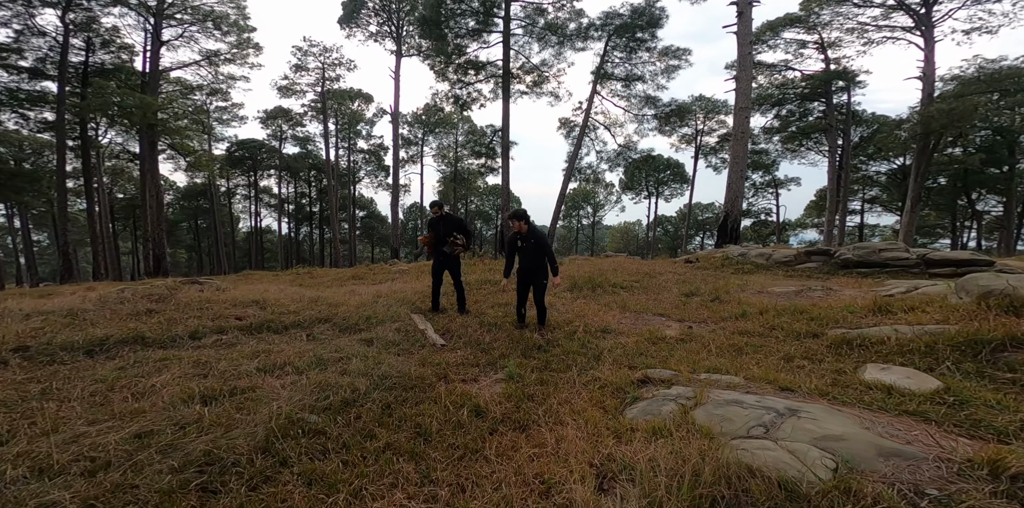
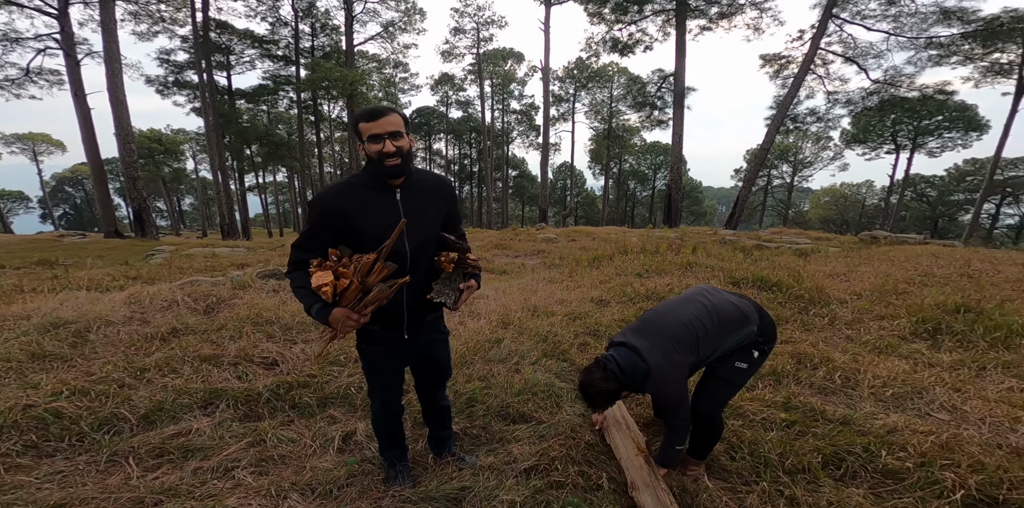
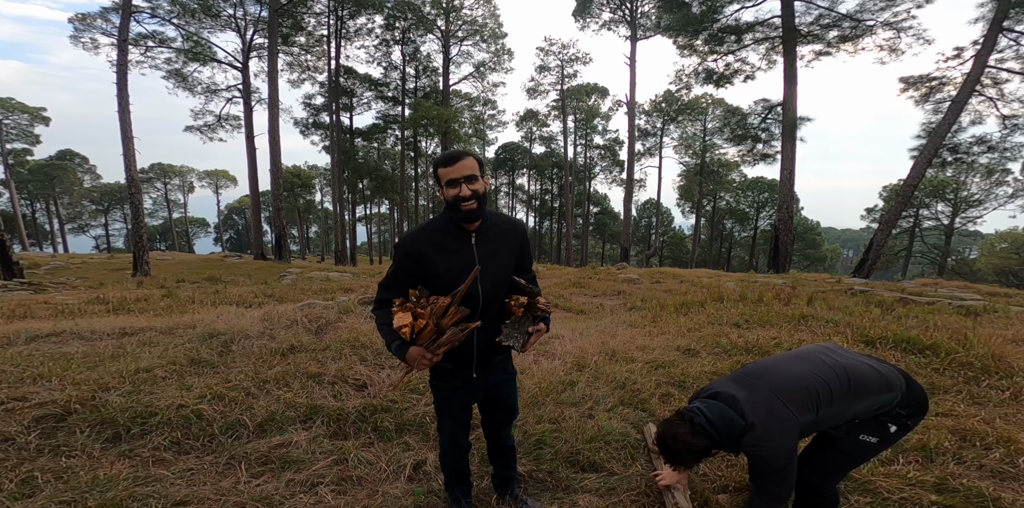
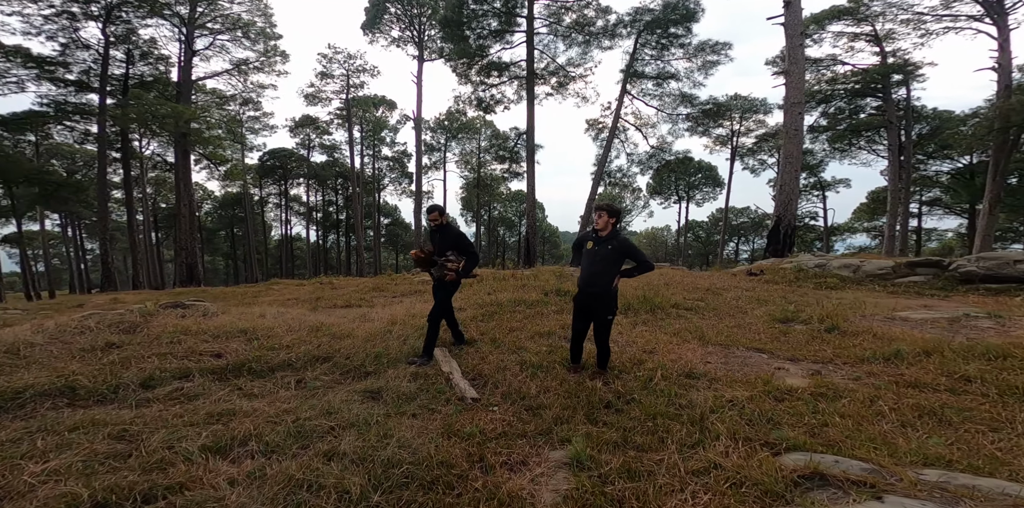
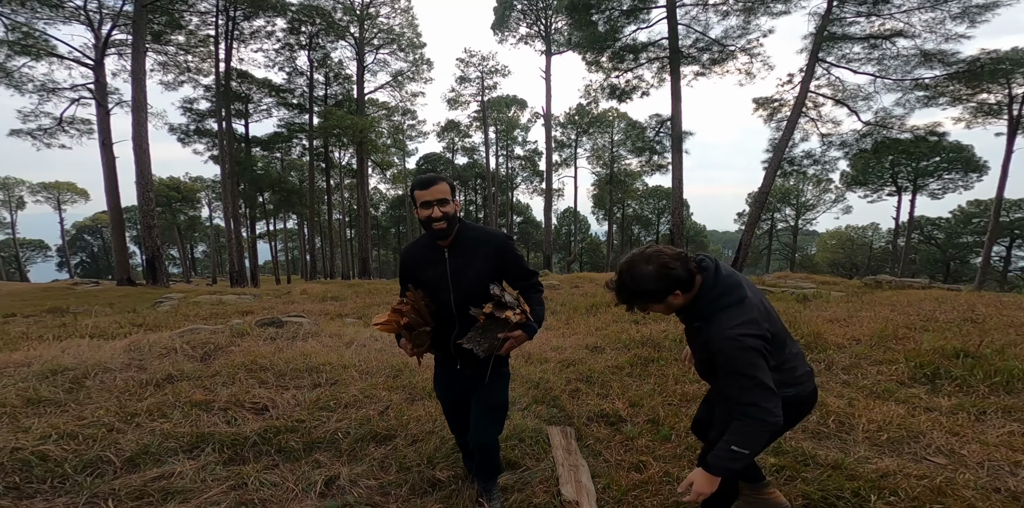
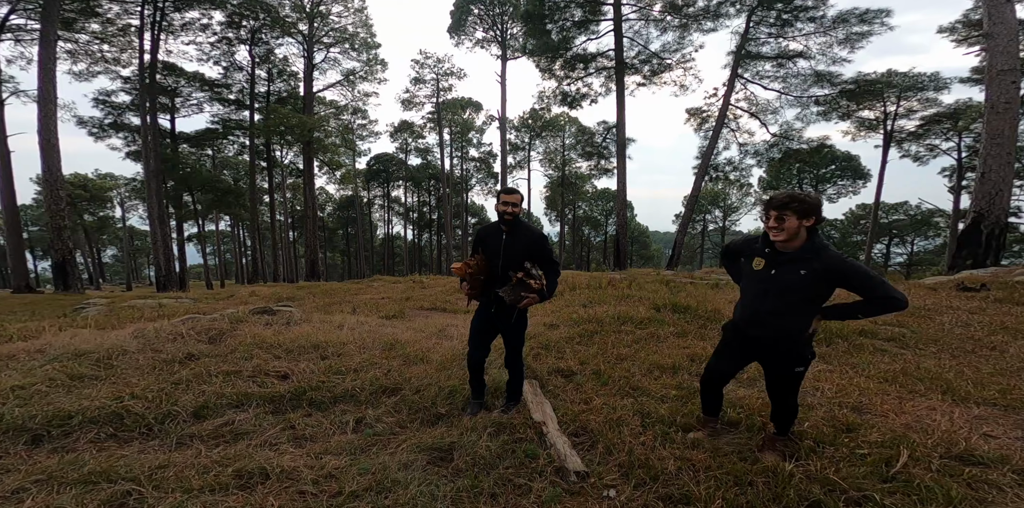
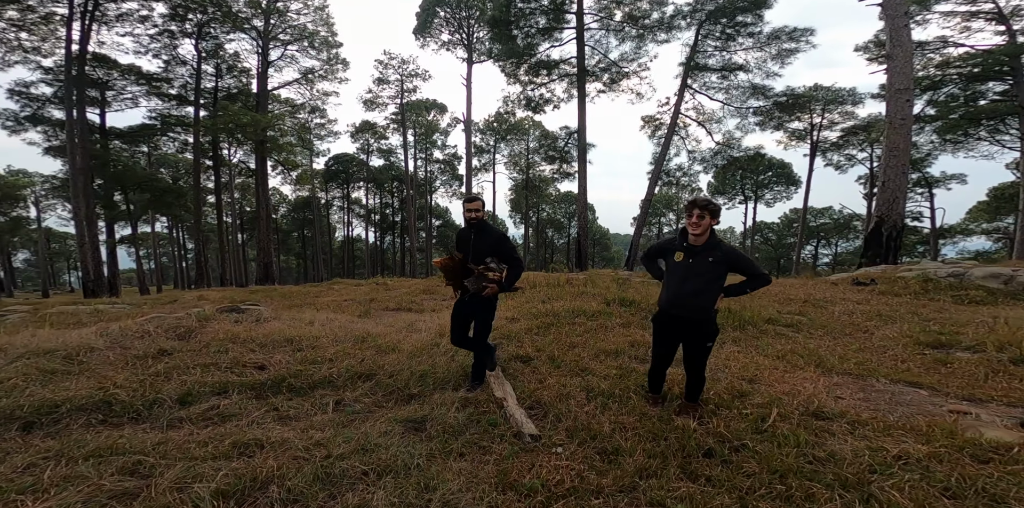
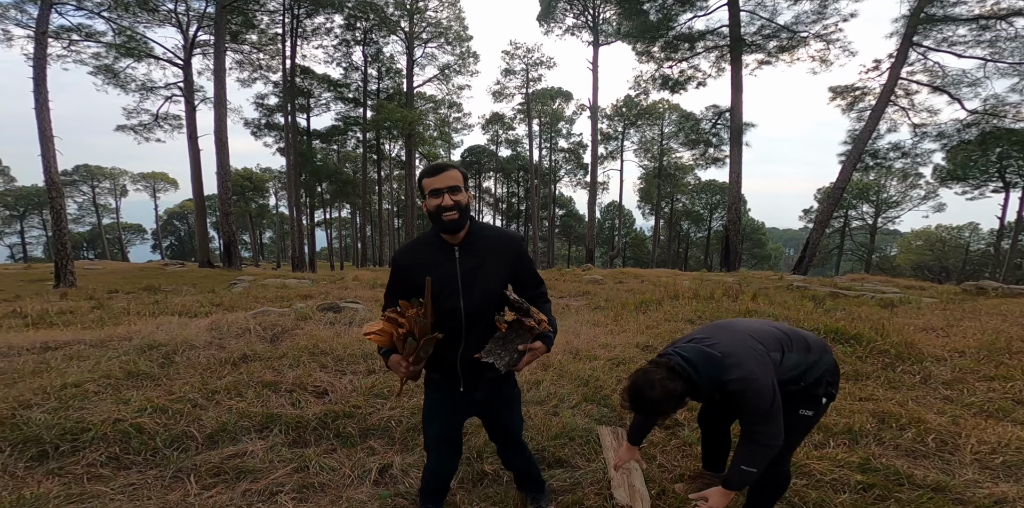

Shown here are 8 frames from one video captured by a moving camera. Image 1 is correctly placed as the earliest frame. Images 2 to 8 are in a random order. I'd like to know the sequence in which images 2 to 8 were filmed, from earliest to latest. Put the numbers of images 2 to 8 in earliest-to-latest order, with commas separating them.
4, 7, 6, 5, 8, 3, 2
